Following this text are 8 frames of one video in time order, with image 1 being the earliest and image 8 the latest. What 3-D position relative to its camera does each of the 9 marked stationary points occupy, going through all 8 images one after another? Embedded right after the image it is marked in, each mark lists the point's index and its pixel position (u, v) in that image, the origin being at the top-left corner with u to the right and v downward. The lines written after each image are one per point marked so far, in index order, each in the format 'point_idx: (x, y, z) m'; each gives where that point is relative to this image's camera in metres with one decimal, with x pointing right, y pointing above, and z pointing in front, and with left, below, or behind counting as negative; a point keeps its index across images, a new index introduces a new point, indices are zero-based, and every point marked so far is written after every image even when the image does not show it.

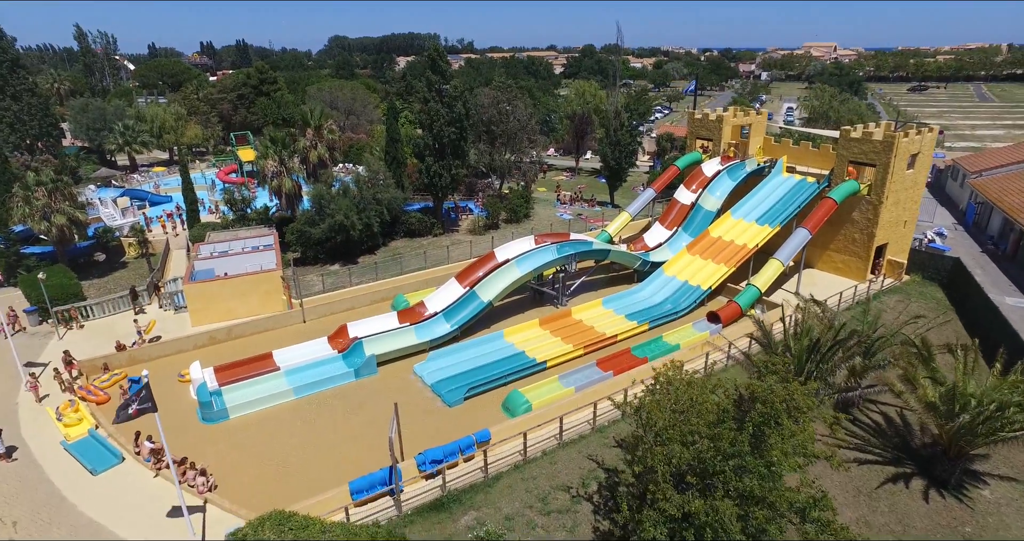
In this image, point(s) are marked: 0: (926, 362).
0: (+10.3, -2.3, +15.2) m
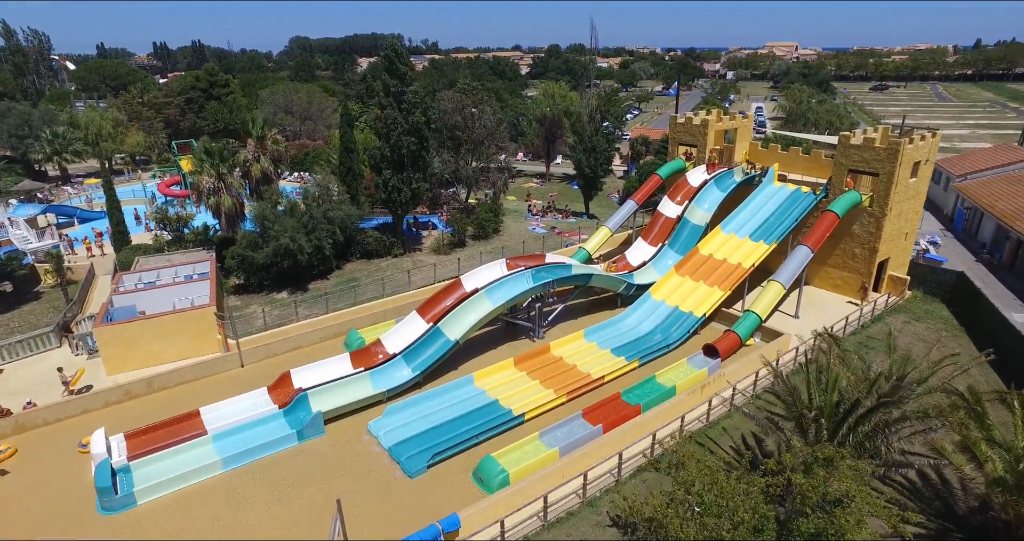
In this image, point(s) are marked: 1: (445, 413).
0: (+9.8, -3.1, +12.7) m
1: (-2.0, -4.2, +17.9) m
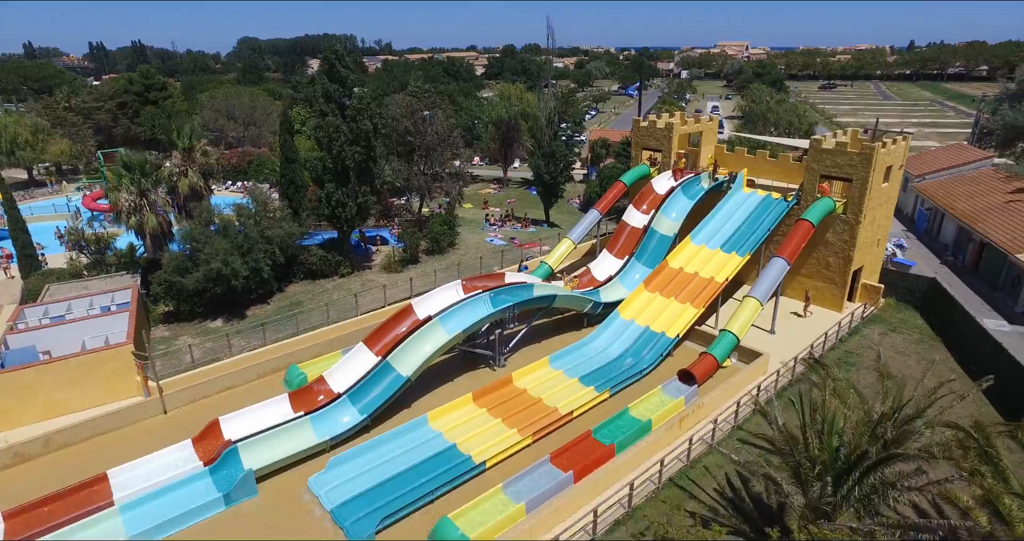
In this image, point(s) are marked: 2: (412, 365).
0: (+9.0, -3.6, +11.4) m
1: (-3.0, -5.0, +15.9) m
2: (-3.1, -2.9, +18.7) m
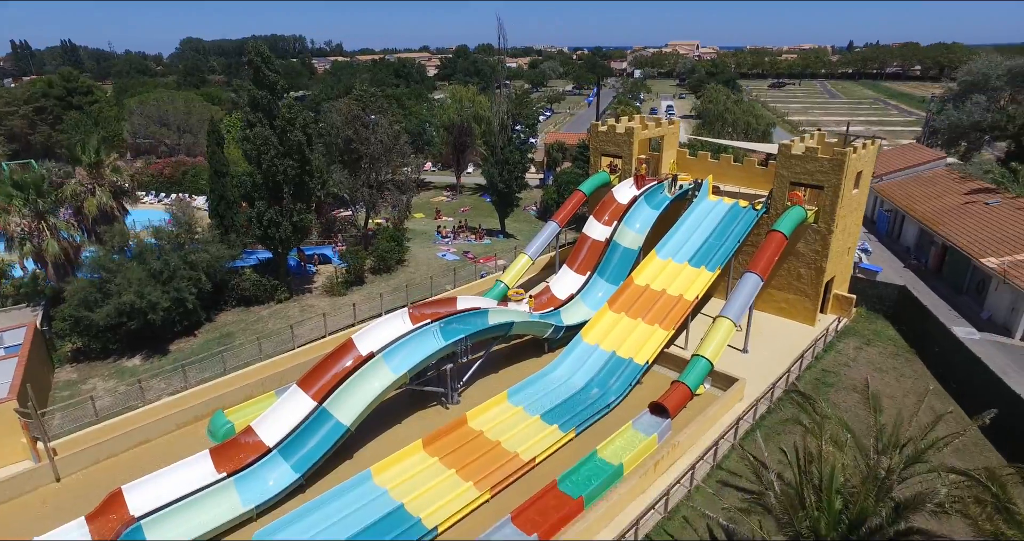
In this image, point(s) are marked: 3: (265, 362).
0: (+8.3, -4.1, +10.0) m
1: (-4.0, -5.9, +13.6) m
2: (-4.3, -3.8, +16.5) m
3: (-8.1, -3.0, +20.0) m
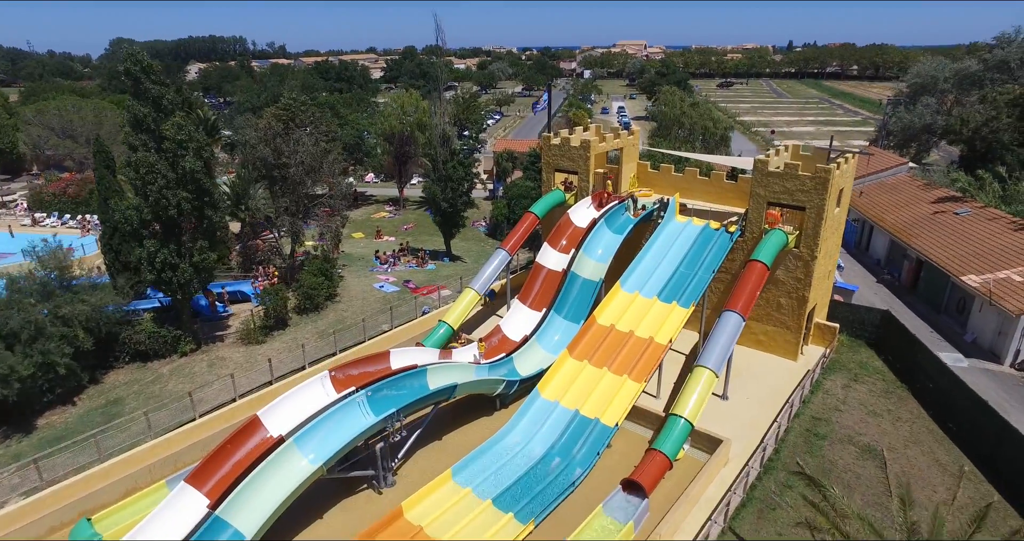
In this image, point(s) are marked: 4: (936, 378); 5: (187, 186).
0: (+7.5, -5.2, +7.4) m
1: (-4.9, -7.3, +10.2) m
2: (-5.5, -5.2, +13.0) m
3: (-9.5, -4.5, +16.3) m
4: (+13.3, -3.4, +19.1) m
5: (-9.9, +2.6, +18.7) m
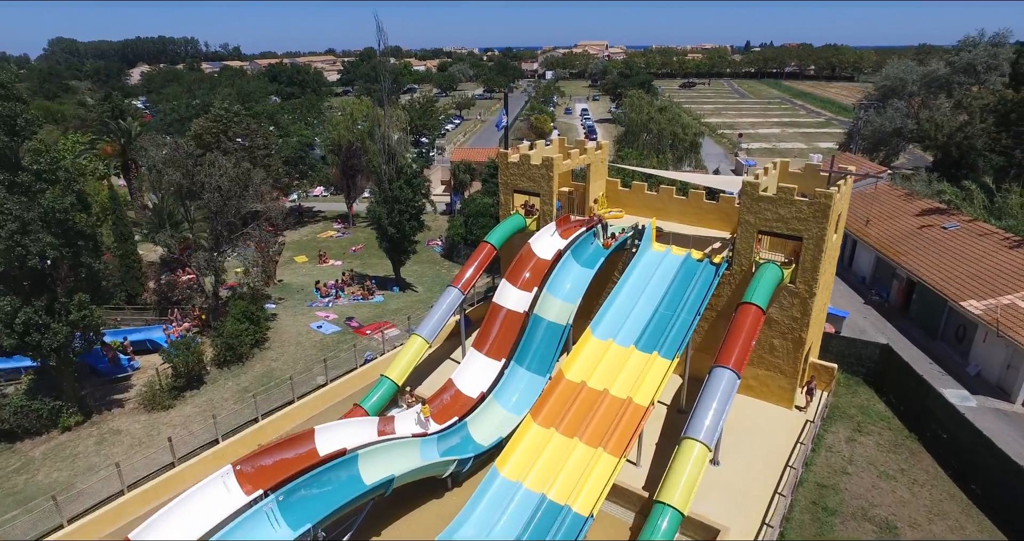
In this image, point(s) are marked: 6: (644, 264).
0: (+7.0, -6.3, +4.8) m
1: (-5.5, -8.7, +6.9) m
2: (-6.3, -6.6, +9.7) m
3: (-10.5, -6.0, +12.7) m
4: (+12.1, -4.4, +16.8) m
5: (-11.2, +1.1, +15.1) m
6: (+4.2, +0.2, +19.1) m
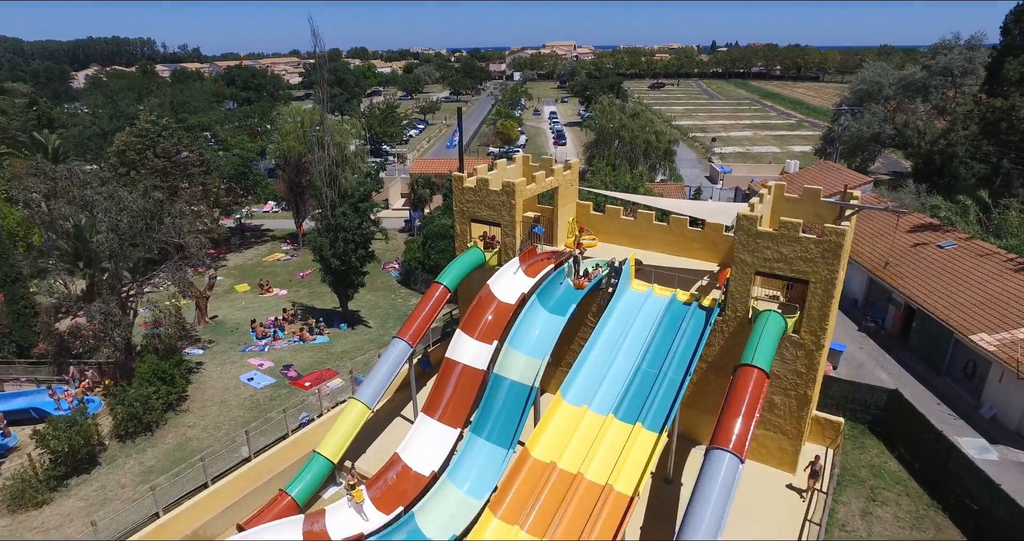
0: (+6.6, -7.5, +2.3) m
1: (-5.9, -10.1, +3.8) m
2: (-6.9, -8.0, +6.5) m
3: (-11.2, -7.5, +9.4) m
4: (+11.1, -5.4, +14.4) m
5: (-12.2, -0.4, +11.8) m
6: (+3.0, -1.0, +16.4) m
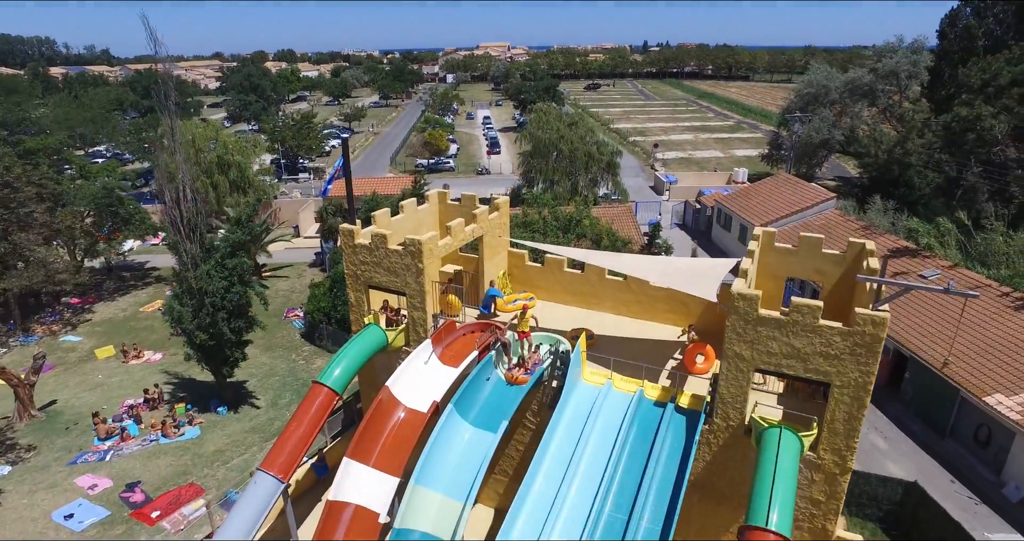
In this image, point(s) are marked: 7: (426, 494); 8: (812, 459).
0: (+6.4, -9.1, -1.7) m
1: (-6.1, -12.2, -1.3) m
2: (-7.4, -10.2, +1.3) m
3: (-12.0, -9.8, +3.8) m
4: (+9.7, -6.9, +10.8) m
5: (-13.4, -2.7, +6.0) m
6: (+1.3, -2.8, +12.1) m
7: (-1.5, -4.1, +11.0) m
8: (+5.2, -3.3, +10.6) m
